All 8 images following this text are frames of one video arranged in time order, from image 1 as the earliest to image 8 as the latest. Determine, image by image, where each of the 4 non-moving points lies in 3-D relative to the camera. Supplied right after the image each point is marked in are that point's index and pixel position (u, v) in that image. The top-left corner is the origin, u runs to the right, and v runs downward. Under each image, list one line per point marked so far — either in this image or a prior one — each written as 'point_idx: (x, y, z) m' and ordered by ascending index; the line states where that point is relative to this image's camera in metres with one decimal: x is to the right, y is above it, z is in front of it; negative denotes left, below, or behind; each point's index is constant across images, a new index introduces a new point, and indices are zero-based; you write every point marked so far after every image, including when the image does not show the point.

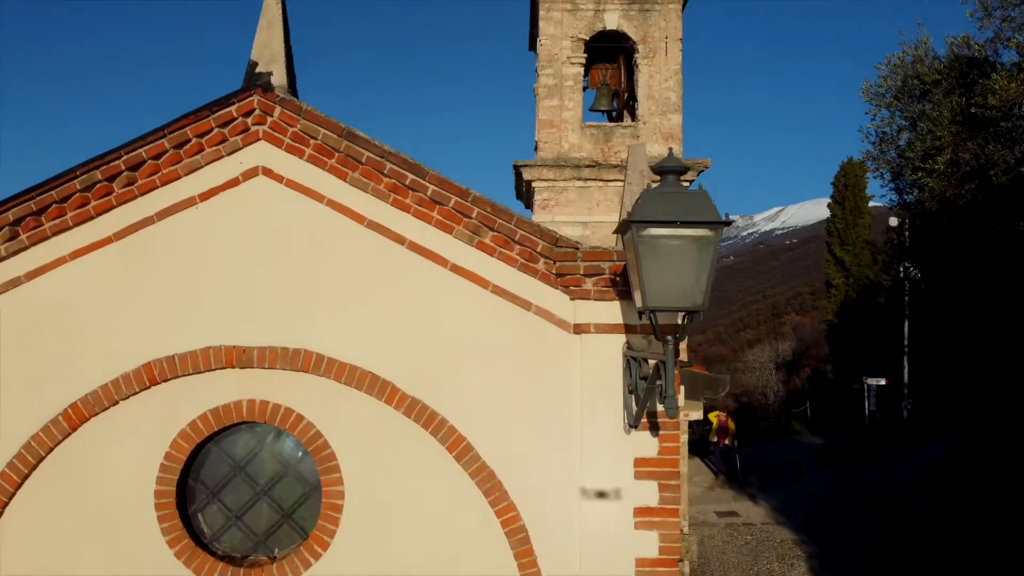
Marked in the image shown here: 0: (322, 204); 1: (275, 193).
0: (-1.1, +0.5, +3.6) m
1: (-1.4, +0.5, +3.6) m
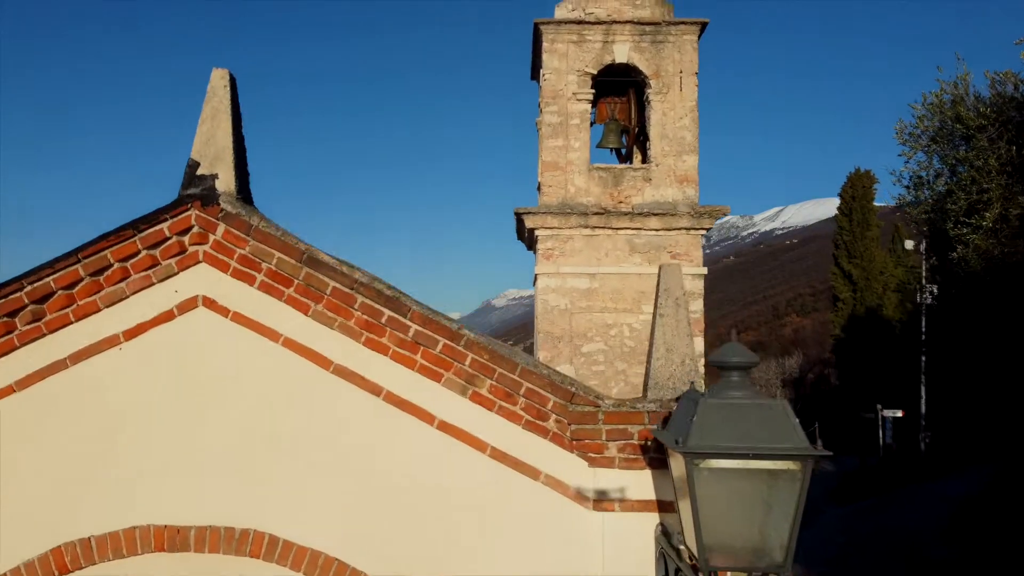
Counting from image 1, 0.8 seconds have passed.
0: (-1.1, -0.3, +2.9) m
1: (-1.4, -0.2, +2.9) m
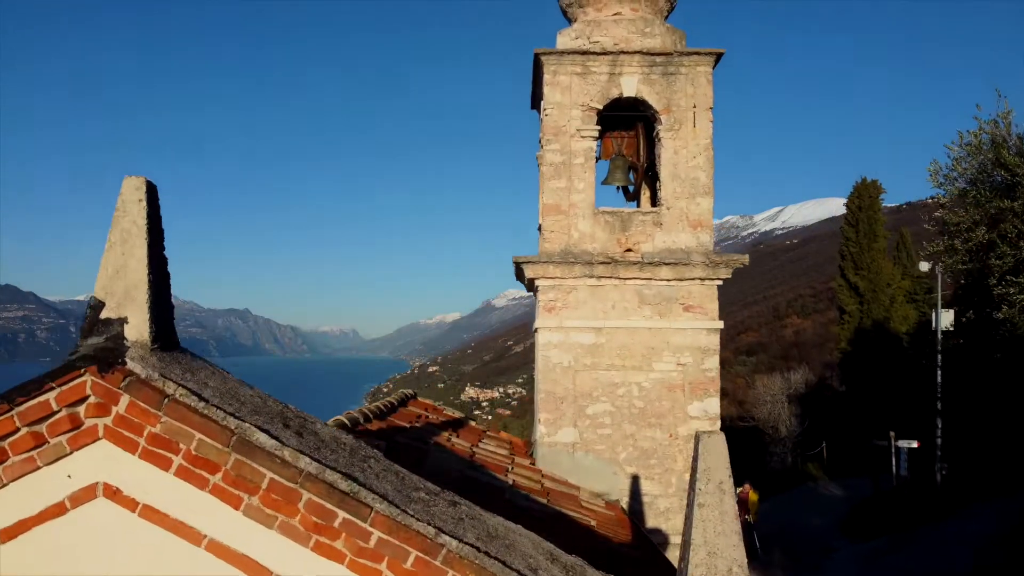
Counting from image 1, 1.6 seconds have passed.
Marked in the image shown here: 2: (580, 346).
0: (-1.1, -0.9, +2.3) m
1: (-1.4, -0.8, +2.3) m
2: (+0.8, -0.7, +7.1) m
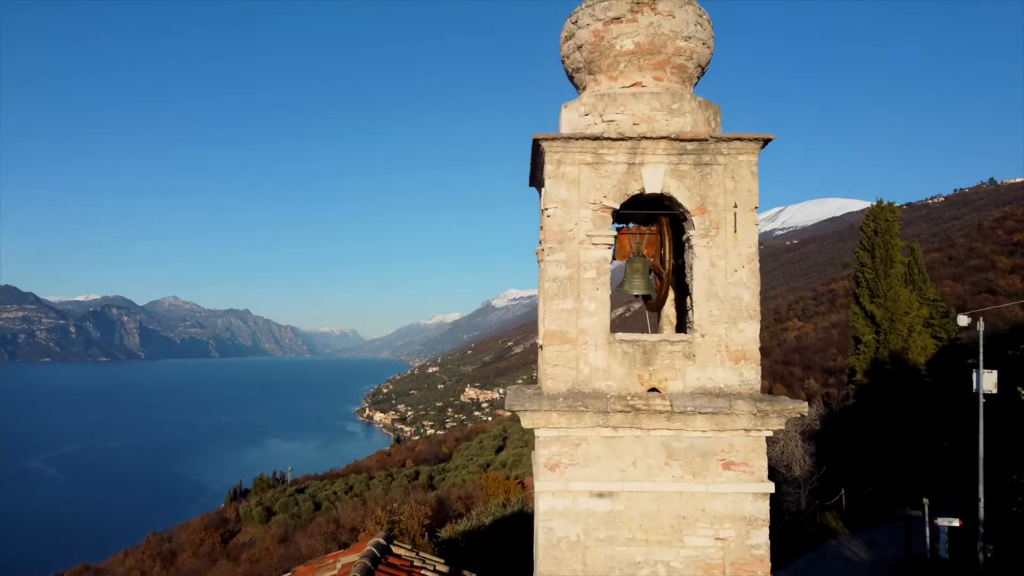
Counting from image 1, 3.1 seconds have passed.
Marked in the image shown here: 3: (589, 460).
0: (-1.2, -2.3, +0.8) m
1: (-1.5, -2.2, +0.7) m
2: (+0.7, -2.0, +5.6) m
3: (+0.7, -1.6, +5.6) m
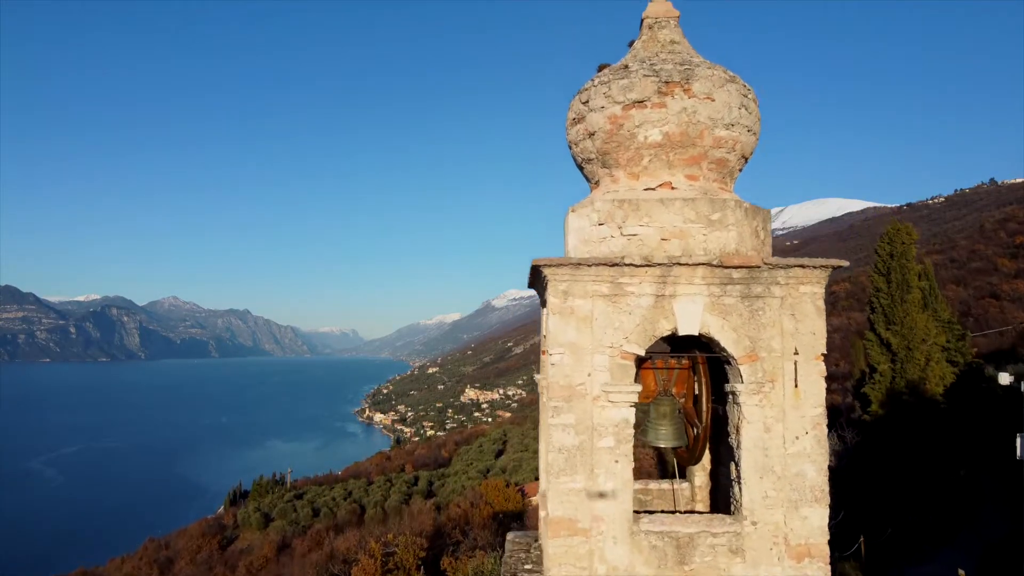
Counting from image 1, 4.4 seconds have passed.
0: (-0.4, -0.8, +0.9) m
1: (-0.7, -0.8, +0.9) m
2: (+1.5, -0.6, +5.7) m
3: (+1.4, -0.1, +5.8) m
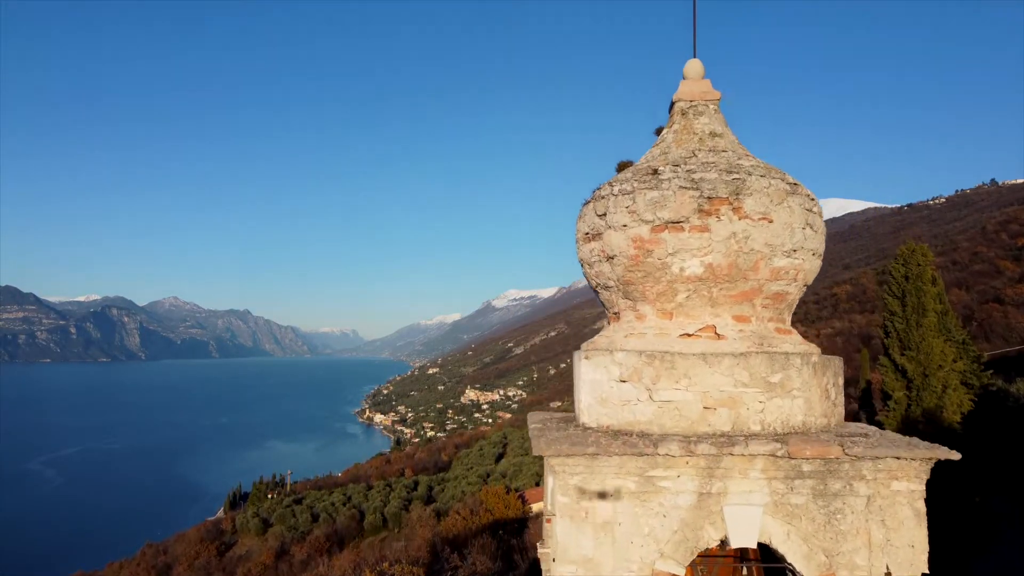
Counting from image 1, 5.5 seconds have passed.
0: (-0.4, -0.8, +0.8) m
1: (-0.6, -0.7, +0.8) m
2: (+1.6, -0.5, +5.7) m
3: (+1.5, -0.1, +5.7) m
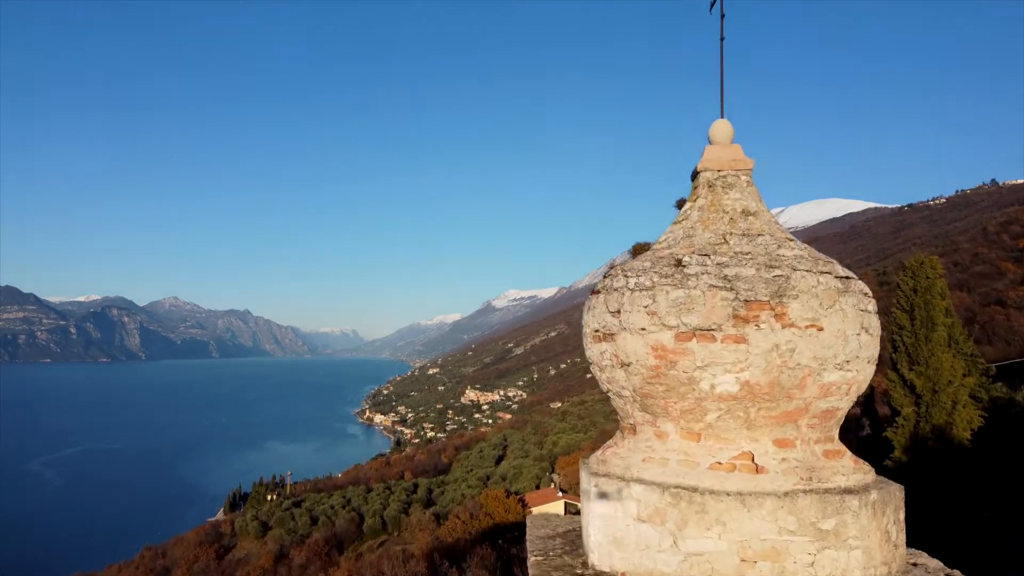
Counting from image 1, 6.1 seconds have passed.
0: (-0.4, -0.9, +0.6) m
1: (-0.6, -0.9, +0.6) m
2: (+1.5, -0.7, +5.5) m
3: (+1.5, -0.2, +5.5) m
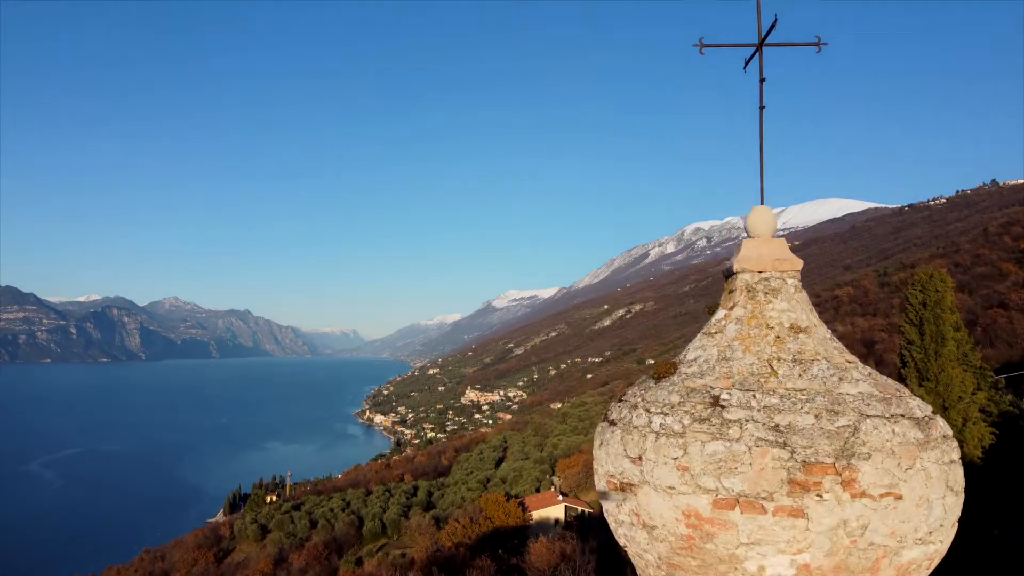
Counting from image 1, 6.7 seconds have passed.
0: (-0.4, -1.1, +0.4) m
1: (-0.7, -1.1, +0.4) m
2: (+1.5, -0.9, +5.3) m
3: (+1.5, -0.4, +5.3) m
